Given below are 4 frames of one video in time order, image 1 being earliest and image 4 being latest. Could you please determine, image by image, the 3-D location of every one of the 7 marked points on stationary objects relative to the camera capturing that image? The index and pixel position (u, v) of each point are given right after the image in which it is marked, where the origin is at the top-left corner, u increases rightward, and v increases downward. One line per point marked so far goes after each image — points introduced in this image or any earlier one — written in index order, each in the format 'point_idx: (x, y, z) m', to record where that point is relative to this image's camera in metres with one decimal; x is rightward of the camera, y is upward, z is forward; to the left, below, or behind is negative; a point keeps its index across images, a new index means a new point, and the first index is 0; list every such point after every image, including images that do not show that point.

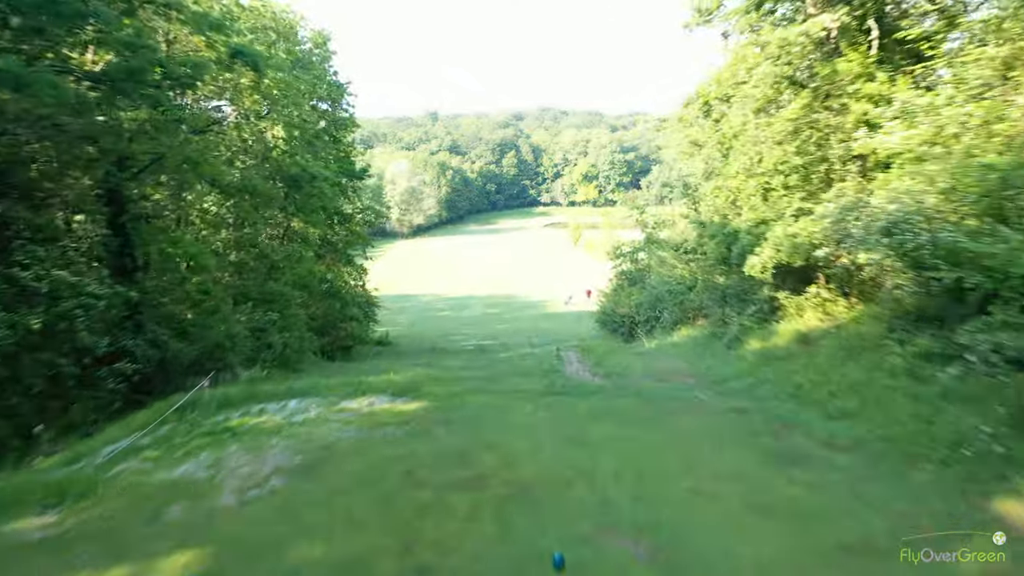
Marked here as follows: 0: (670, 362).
0: (+2.4, -1.2, +12.4) m
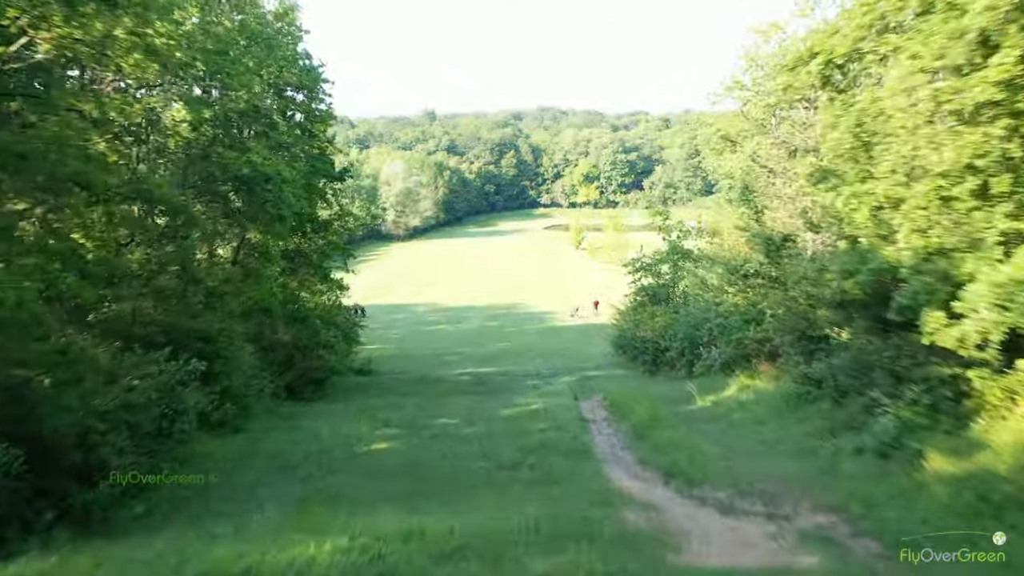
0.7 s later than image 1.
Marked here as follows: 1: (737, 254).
0: (+2.6, -1.8, +8.2) m
1: (+4.6, +0.6, +16.2) m
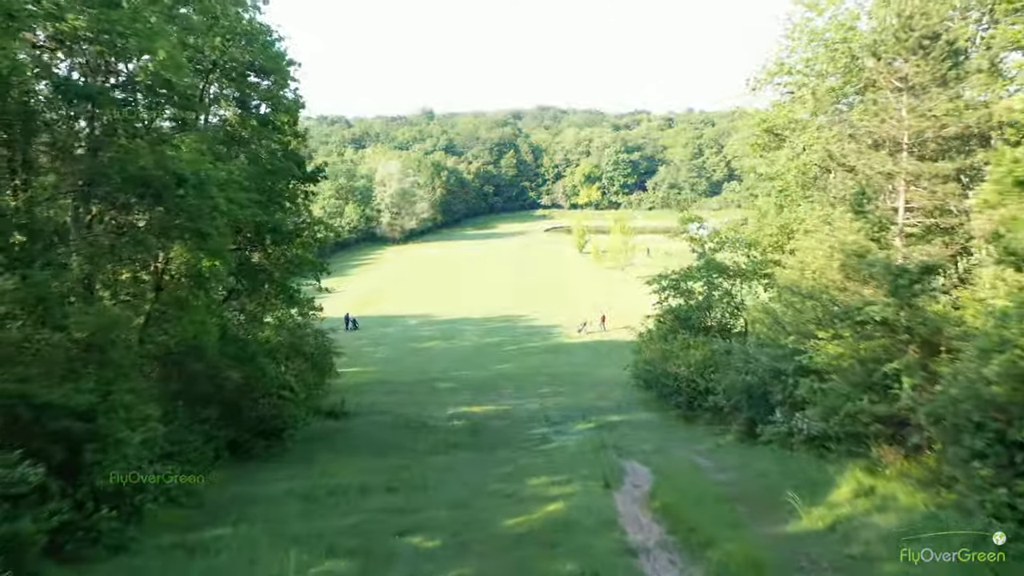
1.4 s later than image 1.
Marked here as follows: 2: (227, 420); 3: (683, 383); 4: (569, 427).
0: (+2.7, -2.4, +3.8) m
1: (+4.7, 0.0, +11.8) m
2: (-5.7, -2.6, +16.2) m
3: (+4.1, -2.3, +19.3) m
4: (+1.3, -3.3, +19.0) m
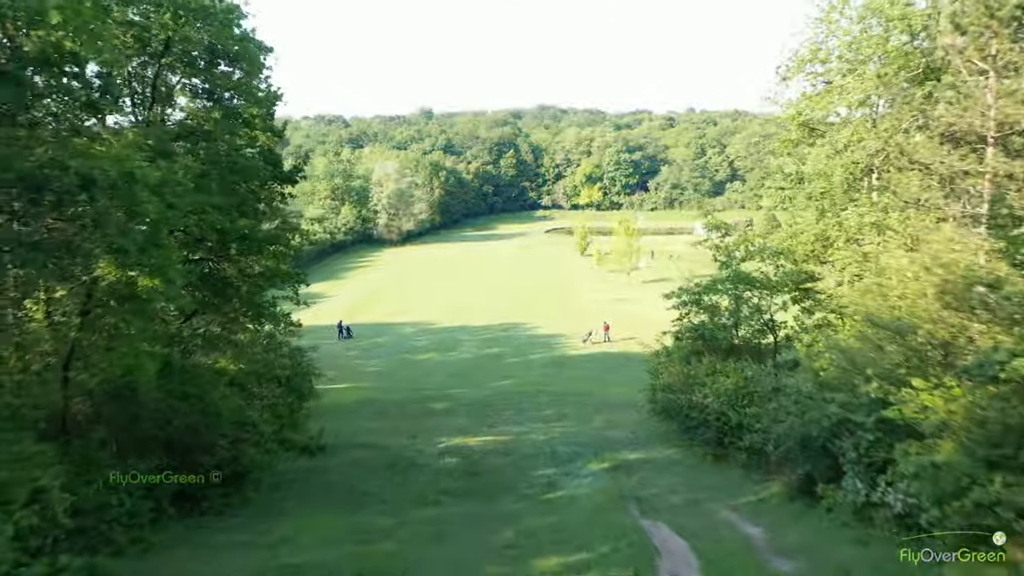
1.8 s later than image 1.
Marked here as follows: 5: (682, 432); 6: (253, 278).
0: (+2.7, -2.7, +1.2) m
1: (+4.7, -0.3, +9.2) m
2: (-5.7, -3.0, +13.6) m
3: (+4.1, -2.6, +16.7) m
4: (+1.4, -3.6, +16.4) m
5: (+3.9, -3.3, +18.4) m
6: (-6.1, +0.2, +18.9) m
